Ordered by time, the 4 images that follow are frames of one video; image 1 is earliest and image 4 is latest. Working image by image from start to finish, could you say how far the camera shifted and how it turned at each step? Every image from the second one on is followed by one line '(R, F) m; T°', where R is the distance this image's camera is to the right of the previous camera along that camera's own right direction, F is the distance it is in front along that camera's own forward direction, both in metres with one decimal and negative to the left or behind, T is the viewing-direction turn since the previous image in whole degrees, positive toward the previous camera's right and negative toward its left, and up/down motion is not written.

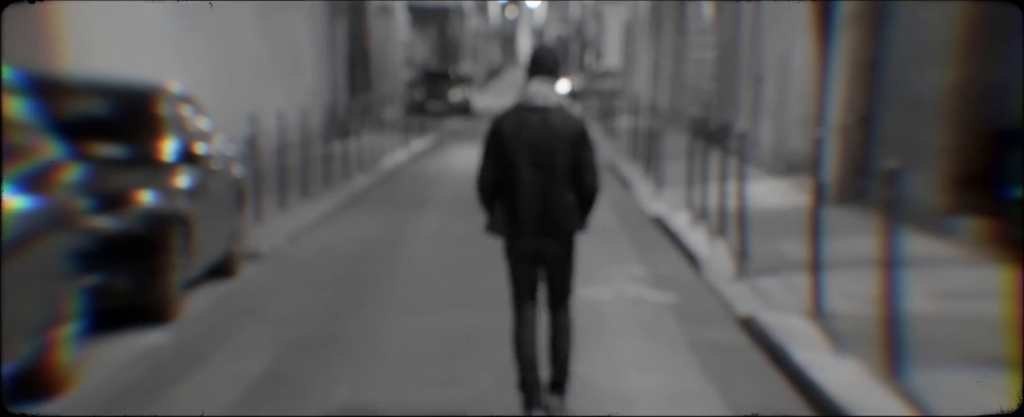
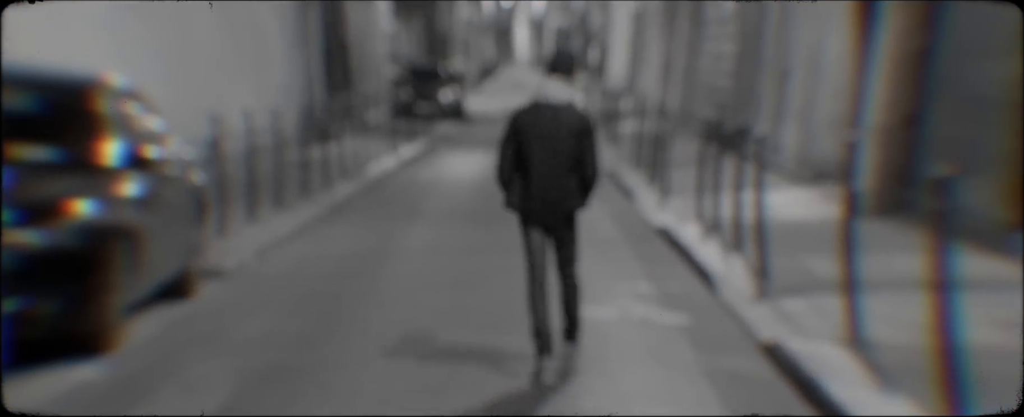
(-1.4, +1.4) m; +5°
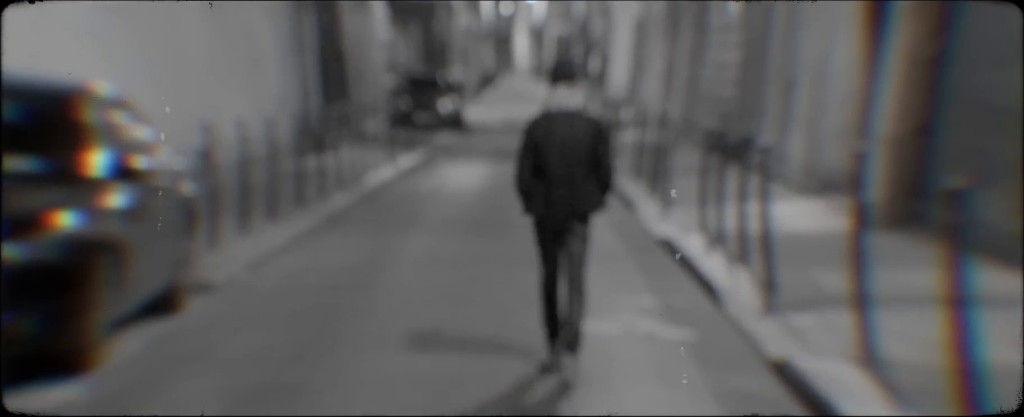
(-0.4, +0.3) m; +1°
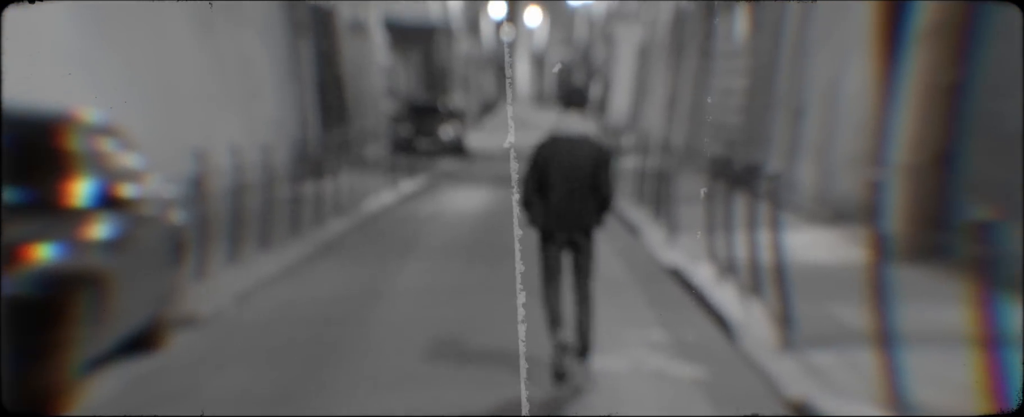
(-0.5, +0.5) m; +1°
